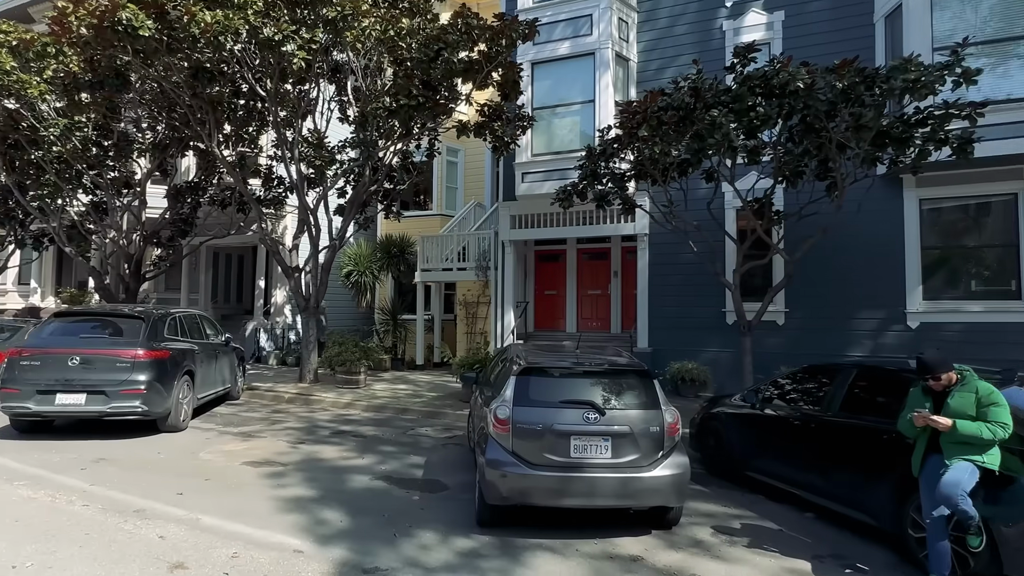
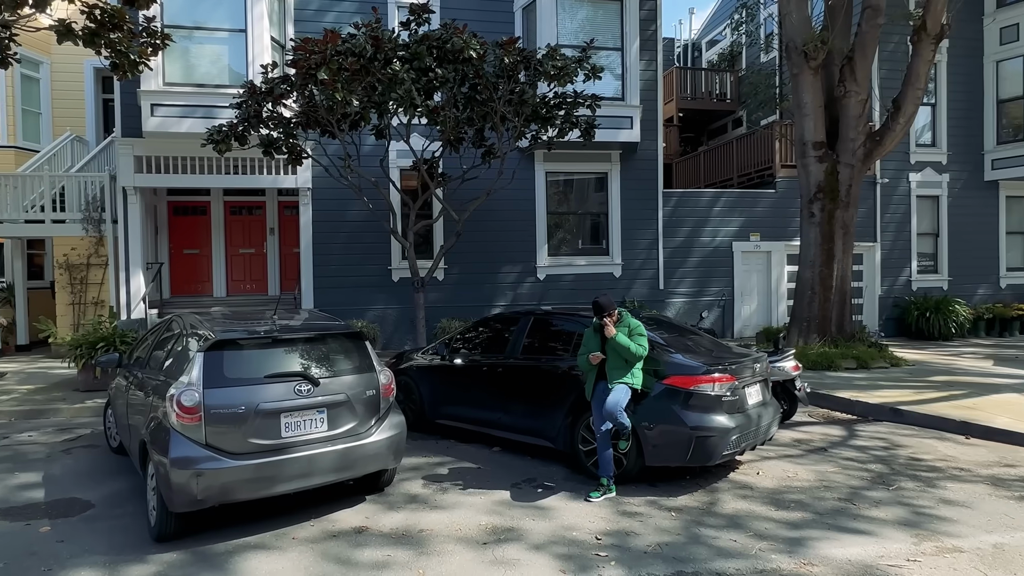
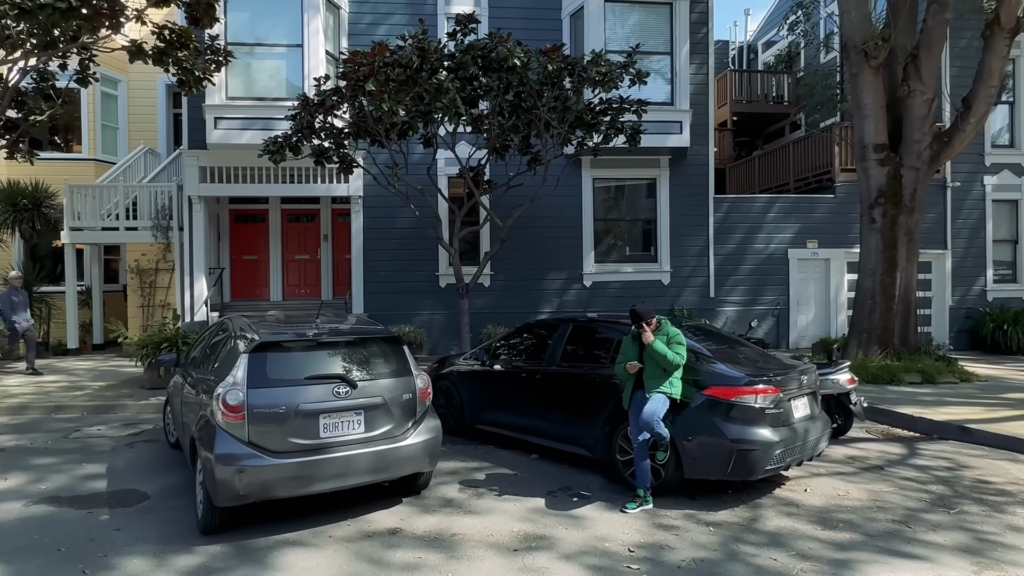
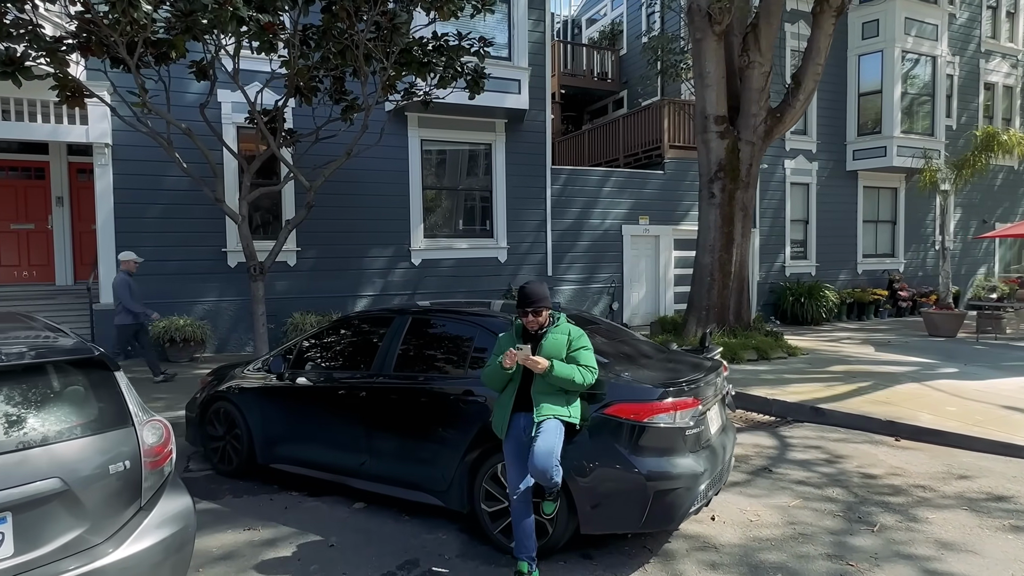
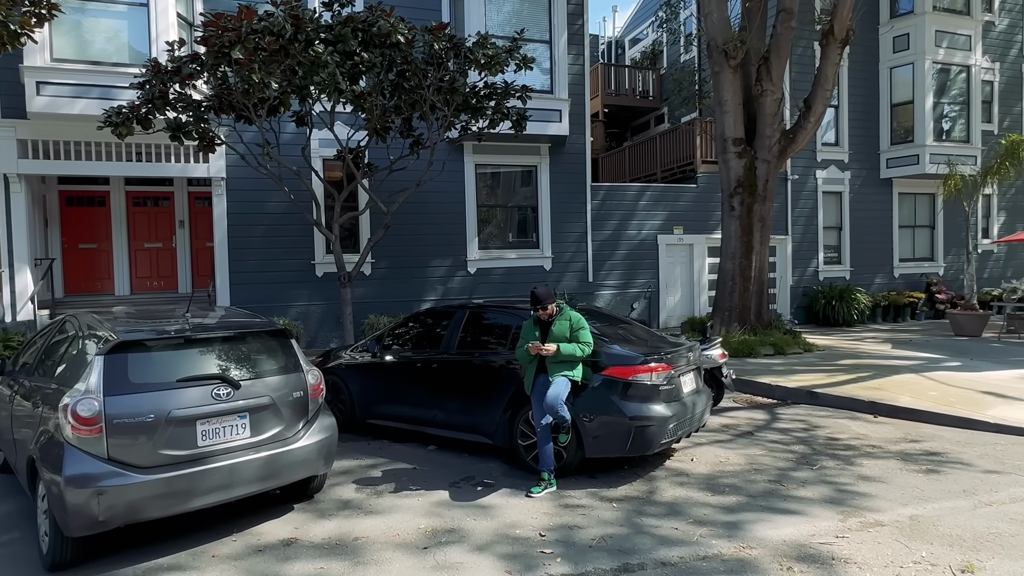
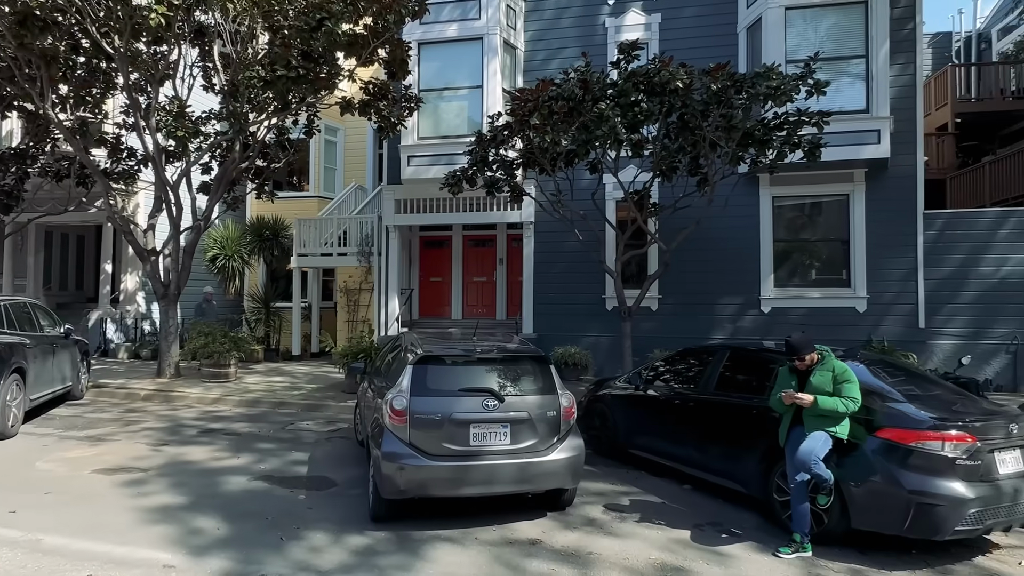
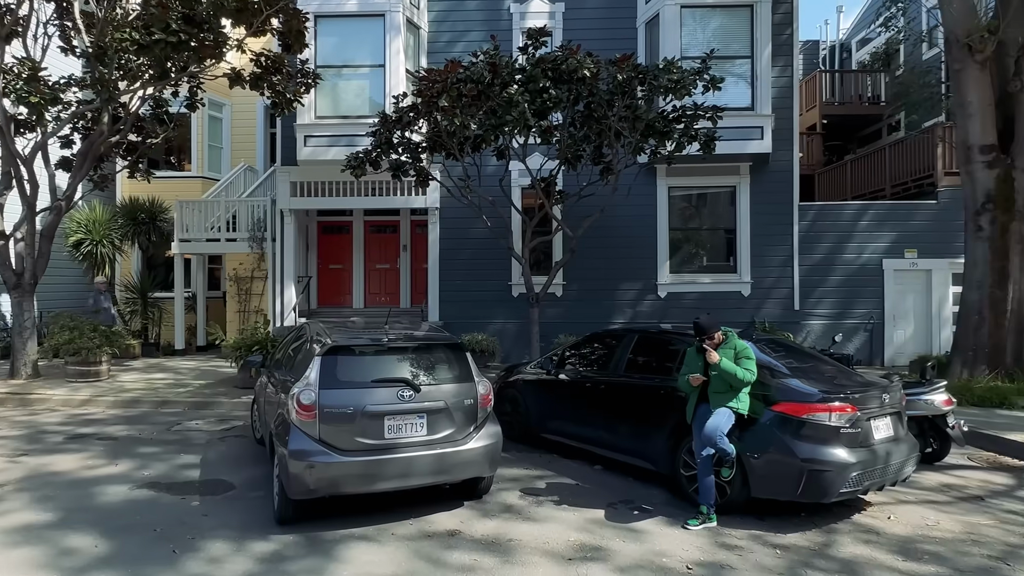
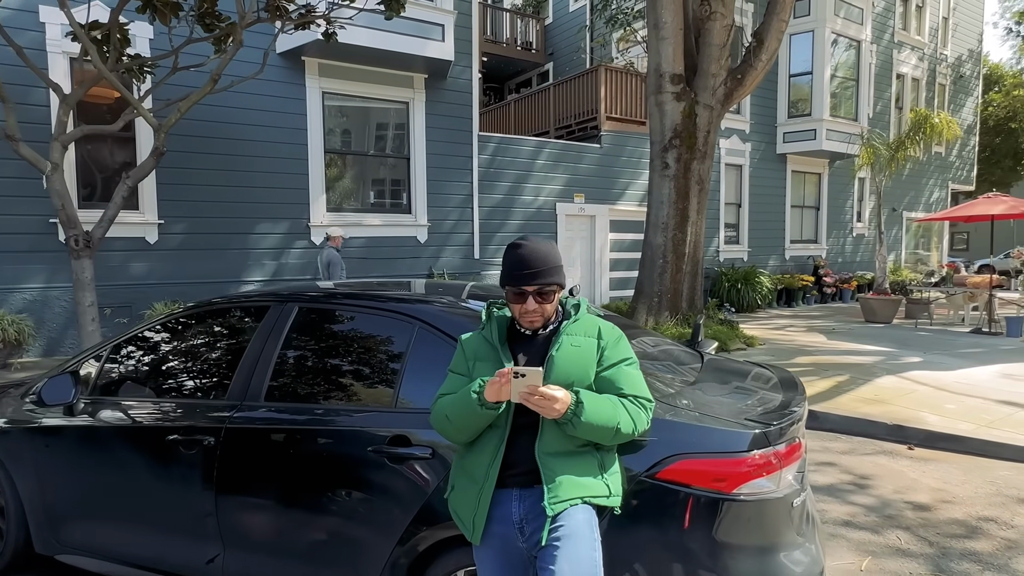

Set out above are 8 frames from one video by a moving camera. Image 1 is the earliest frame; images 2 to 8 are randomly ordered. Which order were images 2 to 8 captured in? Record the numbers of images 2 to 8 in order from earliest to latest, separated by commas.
6, 7, 3, 2, 5, 4, 8
